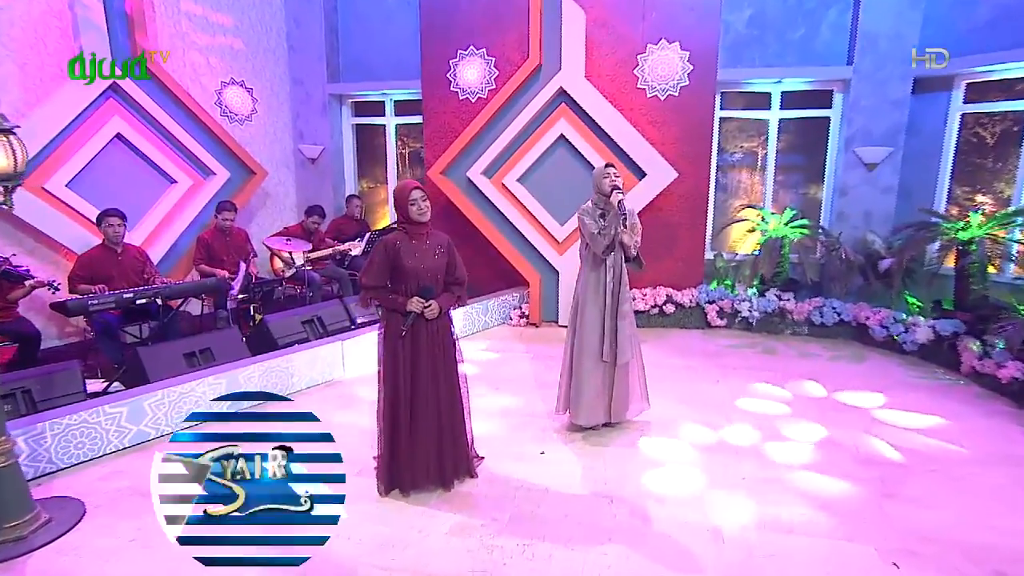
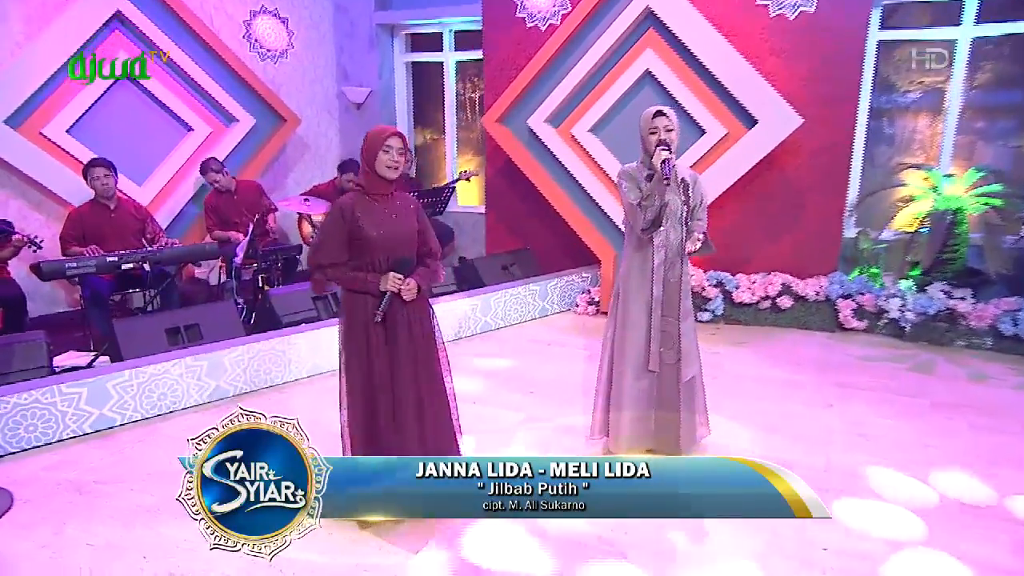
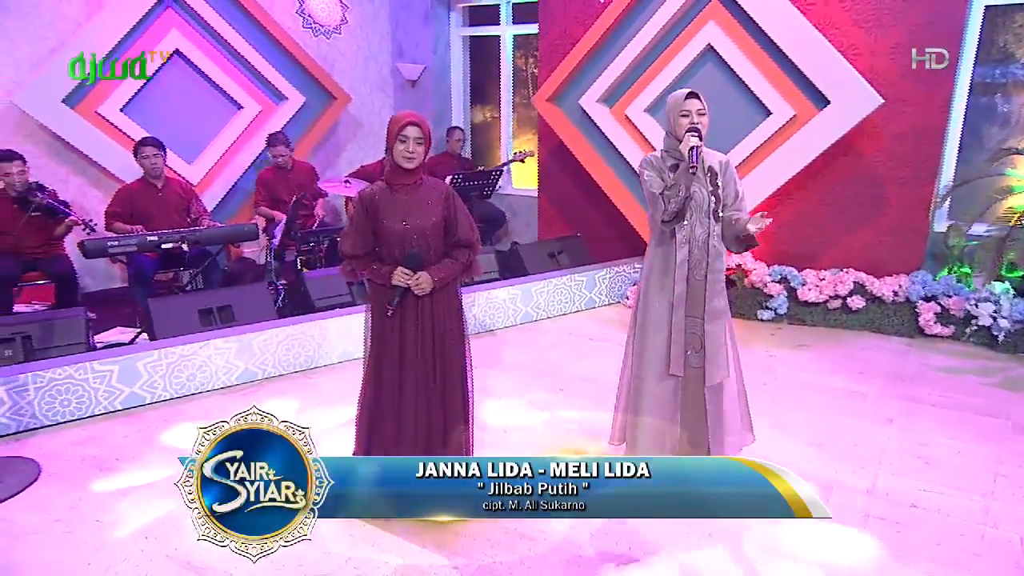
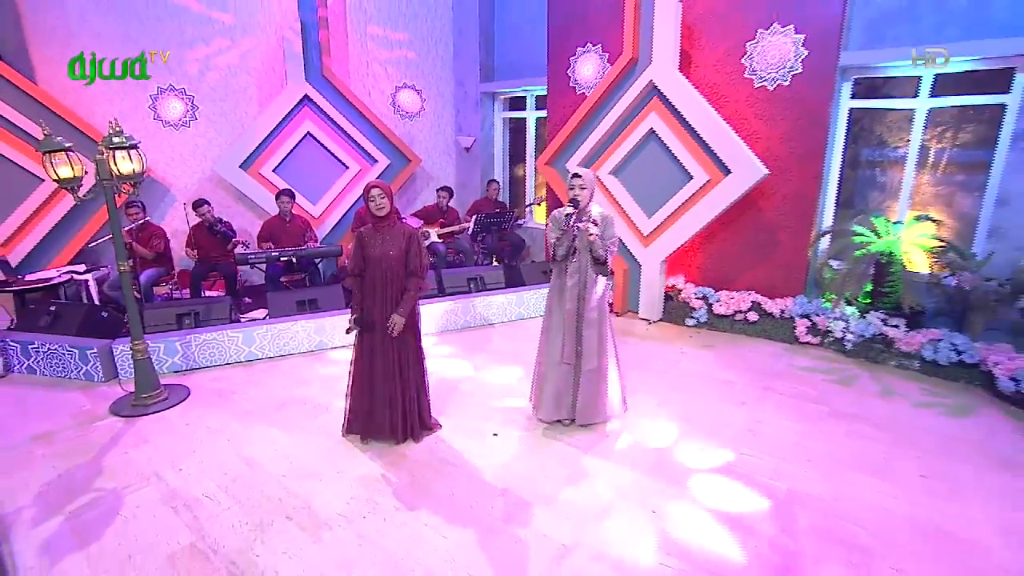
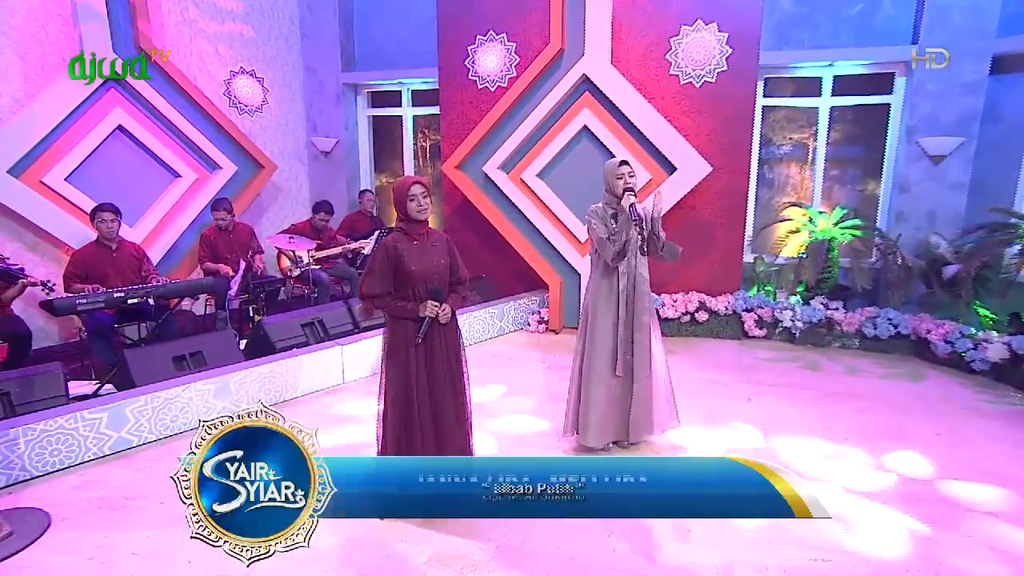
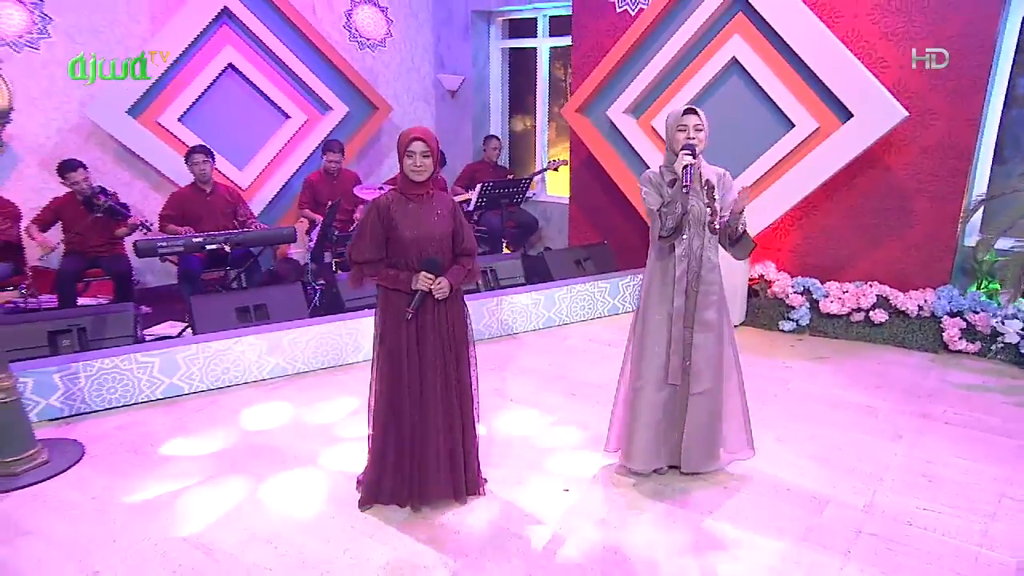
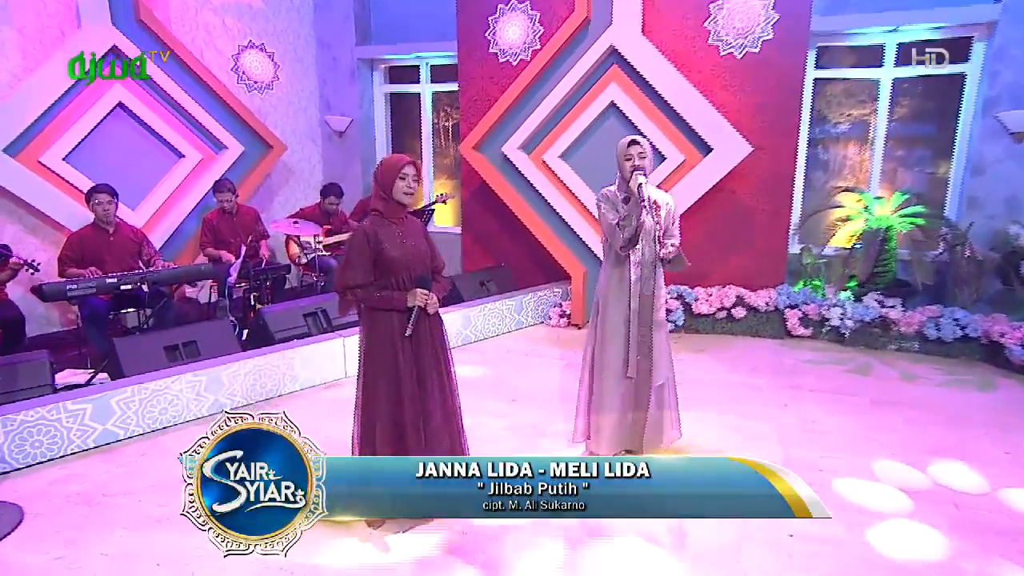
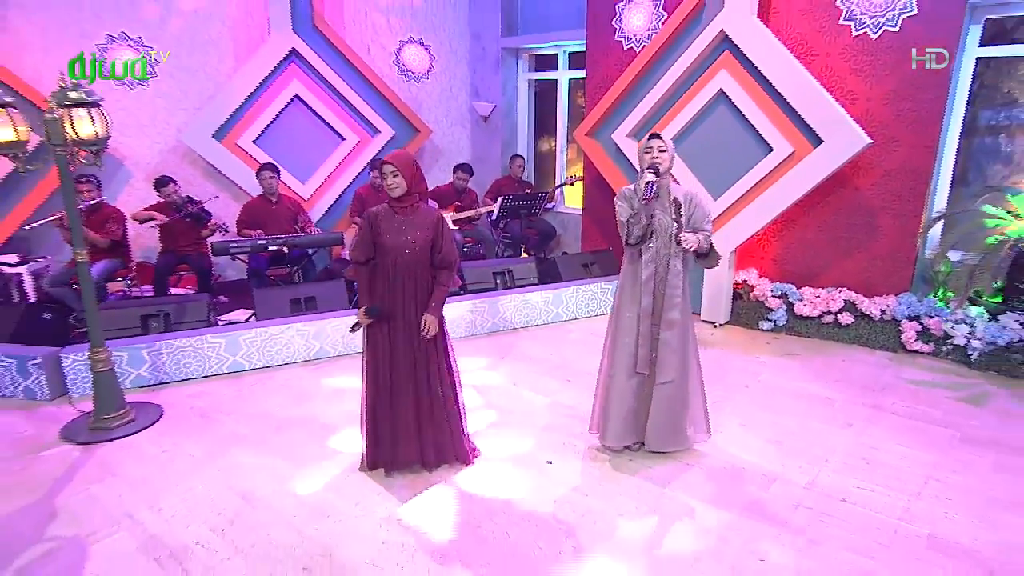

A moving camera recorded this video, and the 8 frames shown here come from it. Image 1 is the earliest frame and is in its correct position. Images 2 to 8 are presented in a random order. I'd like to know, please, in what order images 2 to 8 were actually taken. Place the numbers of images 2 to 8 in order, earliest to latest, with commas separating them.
5, 7, 2, 3, 6, 8, 4
